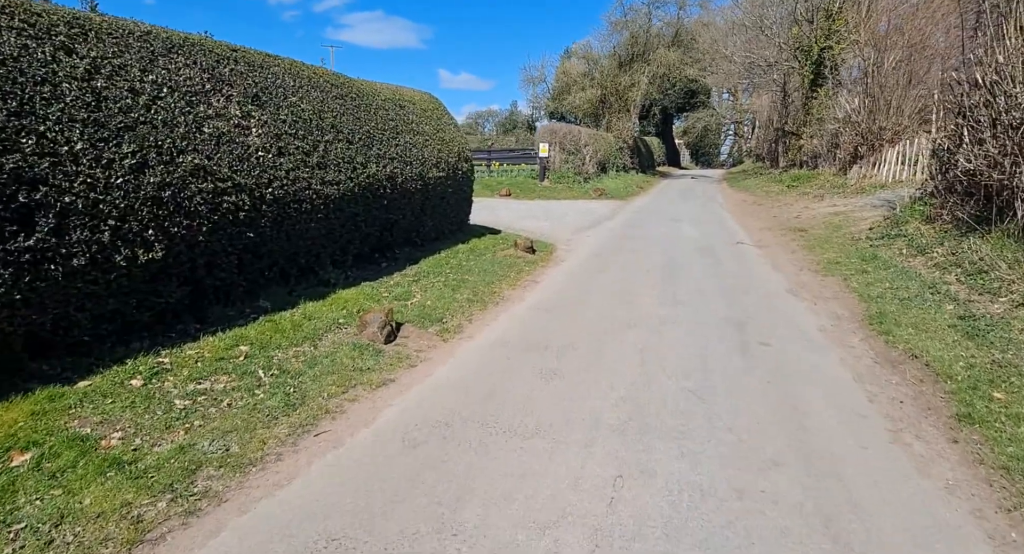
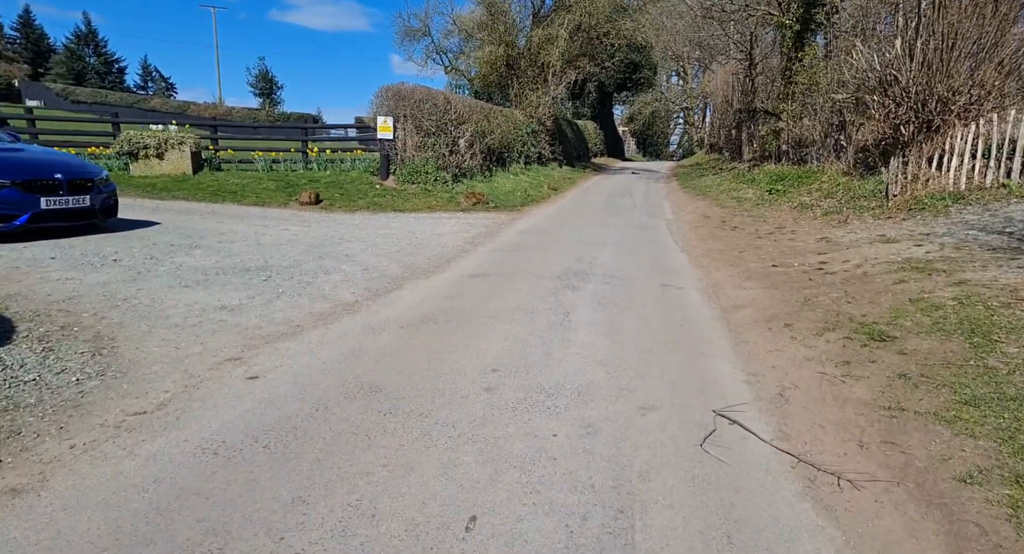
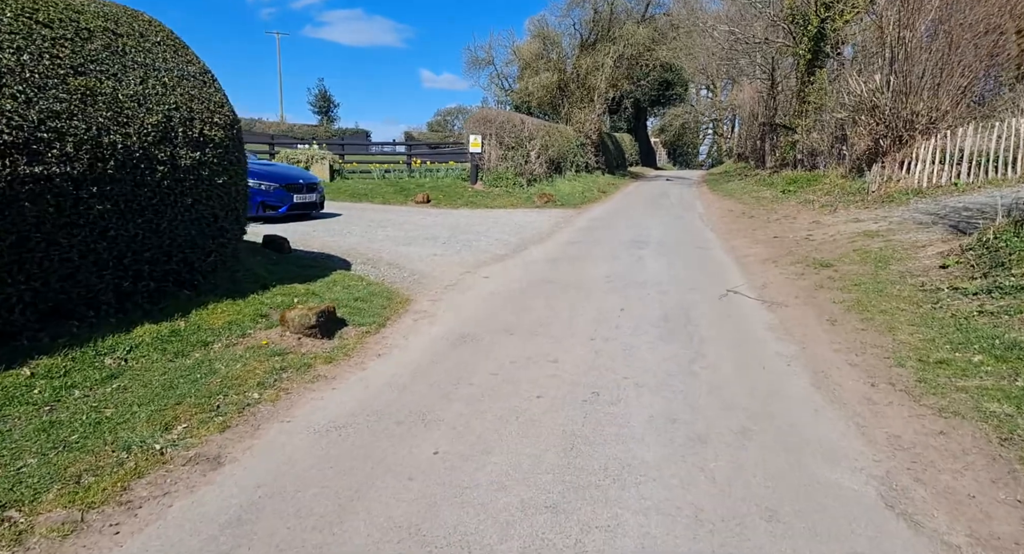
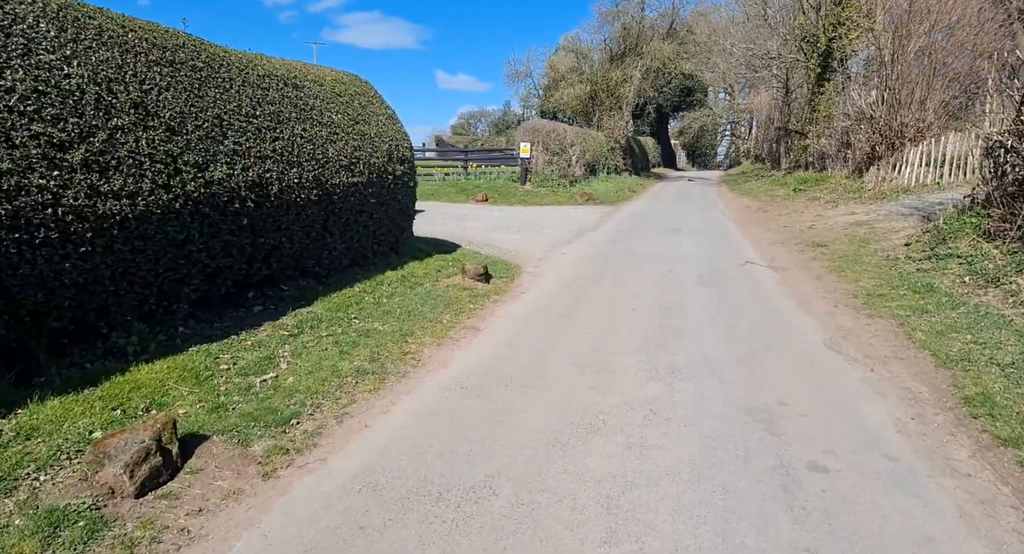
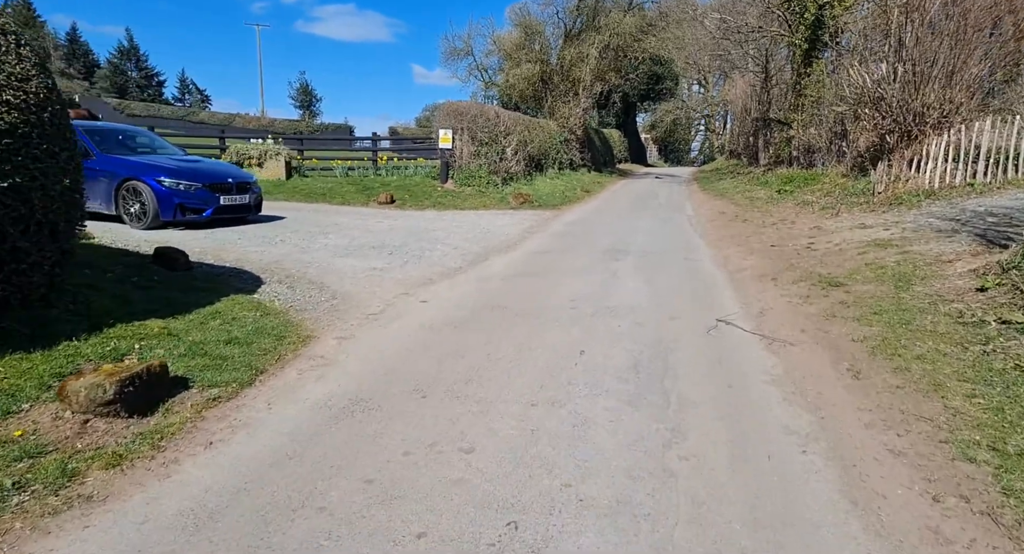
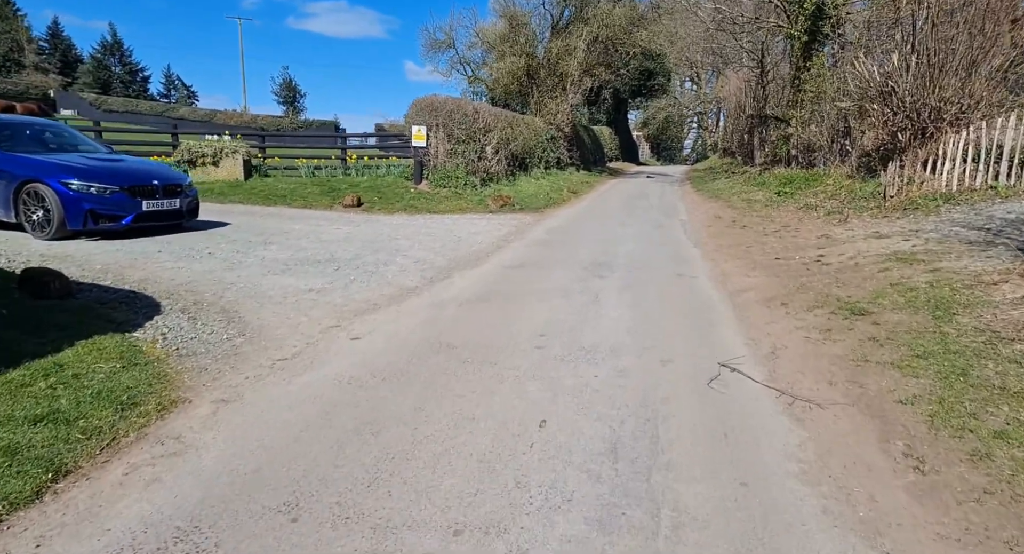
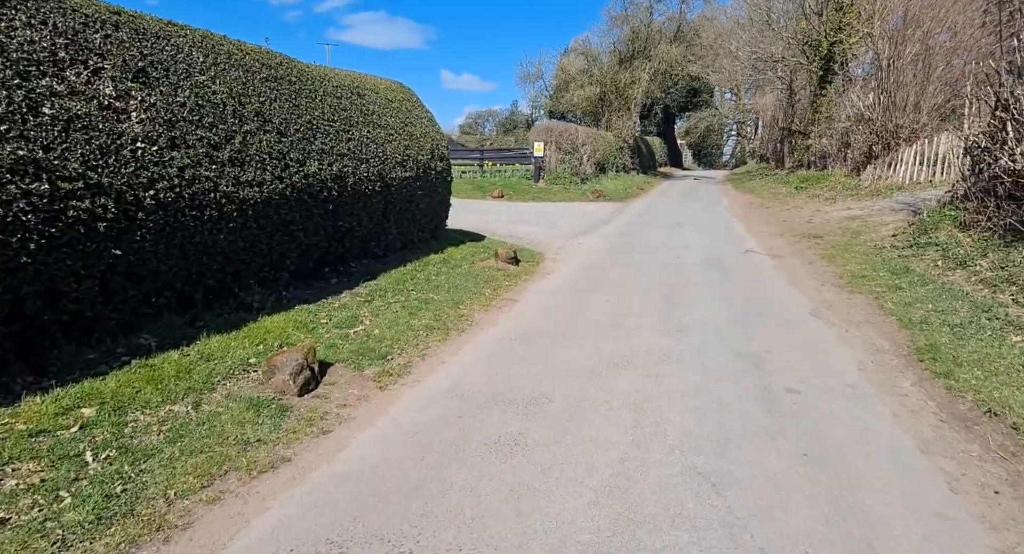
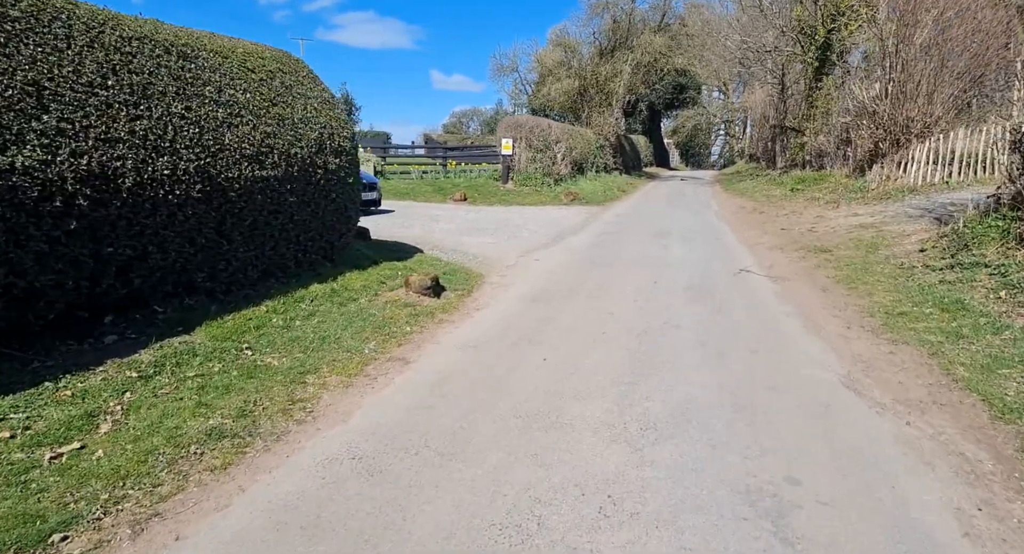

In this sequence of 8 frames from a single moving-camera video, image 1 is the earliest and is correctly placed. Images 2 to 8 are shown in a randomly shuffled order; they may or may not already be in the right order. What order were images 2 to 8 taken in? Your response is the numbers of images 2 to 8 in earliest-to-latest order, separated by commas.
7, 4, 8, 3, 5, 6, 2
